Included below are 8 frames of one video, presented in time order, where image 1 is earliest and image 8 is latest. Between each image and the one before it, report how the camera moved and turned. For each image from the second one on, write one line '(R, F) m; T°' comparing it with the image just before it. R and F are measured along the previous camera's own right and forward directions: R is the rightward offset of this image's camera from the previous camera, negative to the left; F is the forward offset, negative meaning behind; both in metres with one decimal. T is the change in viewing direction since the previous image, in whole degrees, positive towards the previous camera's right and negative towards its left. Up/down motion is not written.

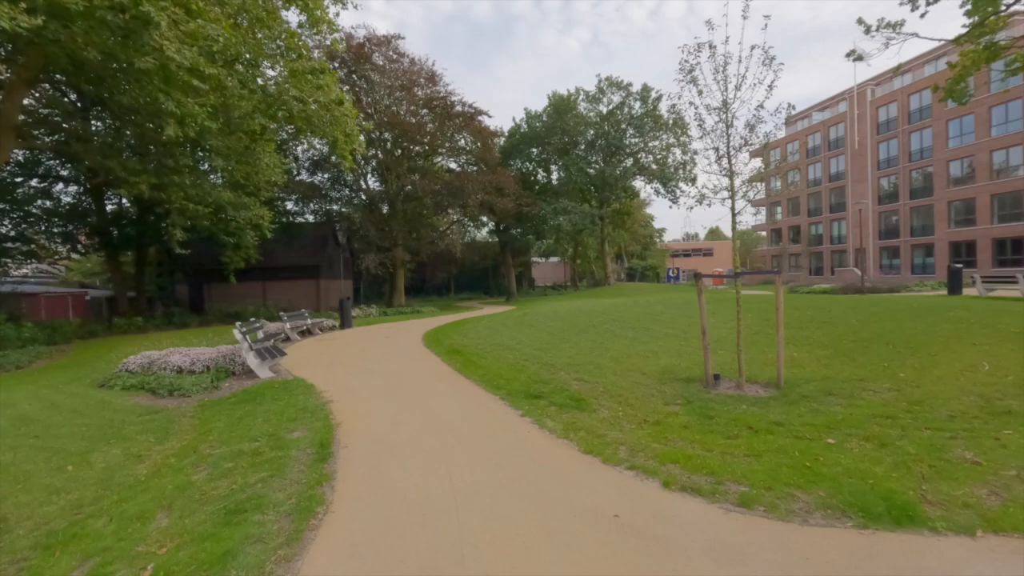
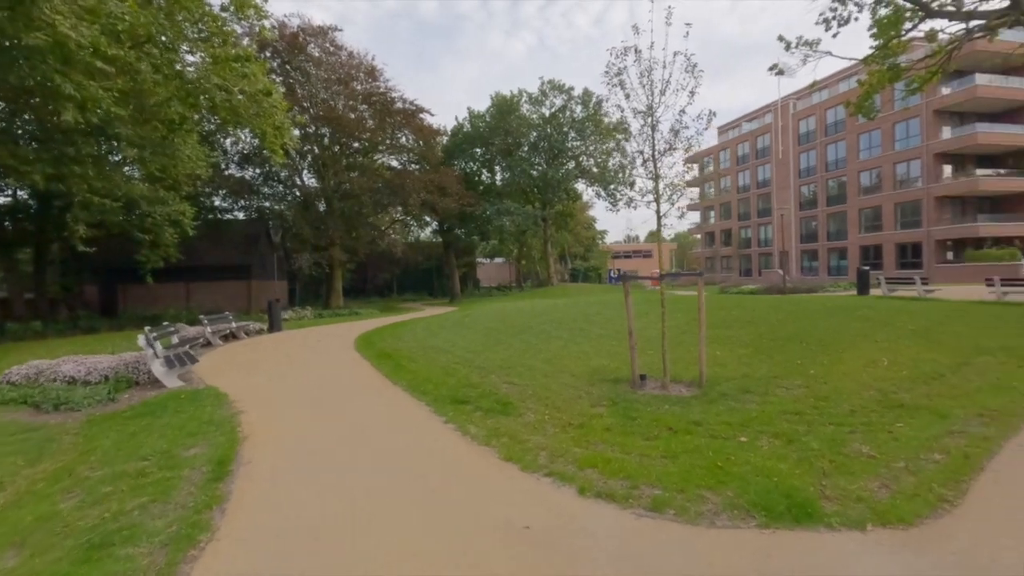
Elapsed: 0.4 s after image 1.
(+0.1, 0.0) m; +5°
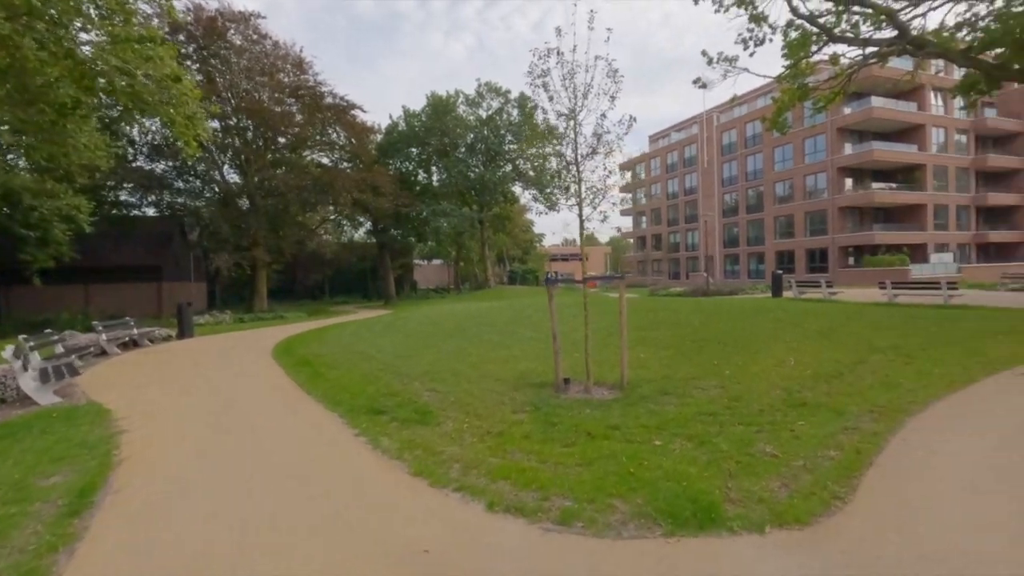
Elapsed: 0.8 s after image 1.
(+0.2, +0.1) m; +6°
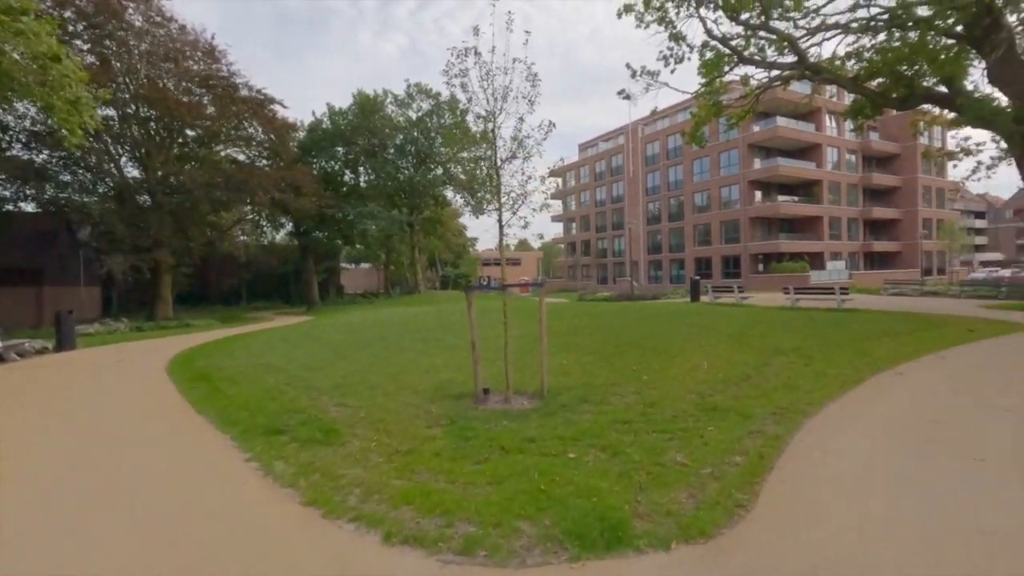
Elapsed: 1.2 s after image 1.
(+0.2, +0.1) m; +6°
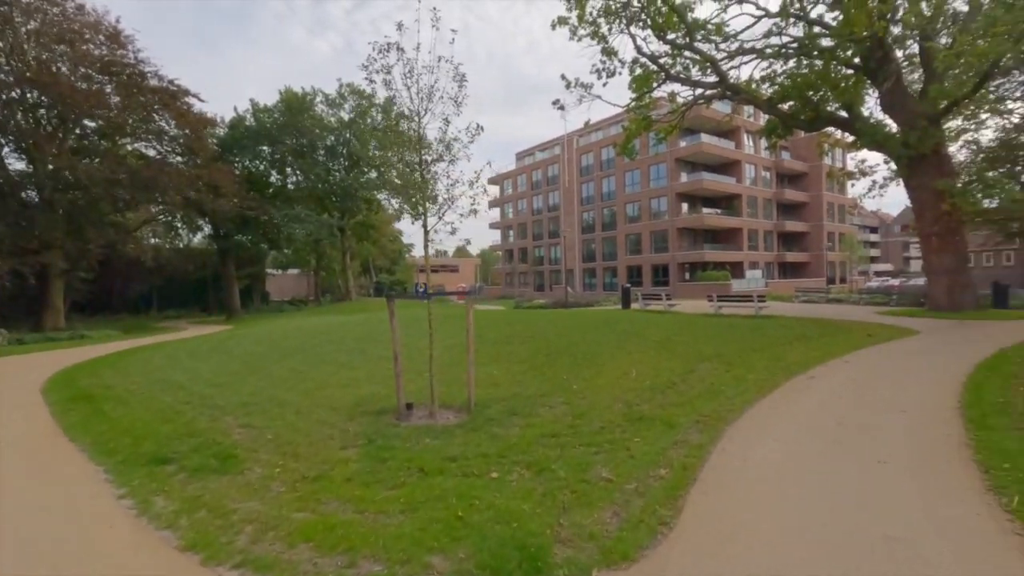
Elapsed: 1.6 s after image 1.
(+0.1, +0.2) m; +6°
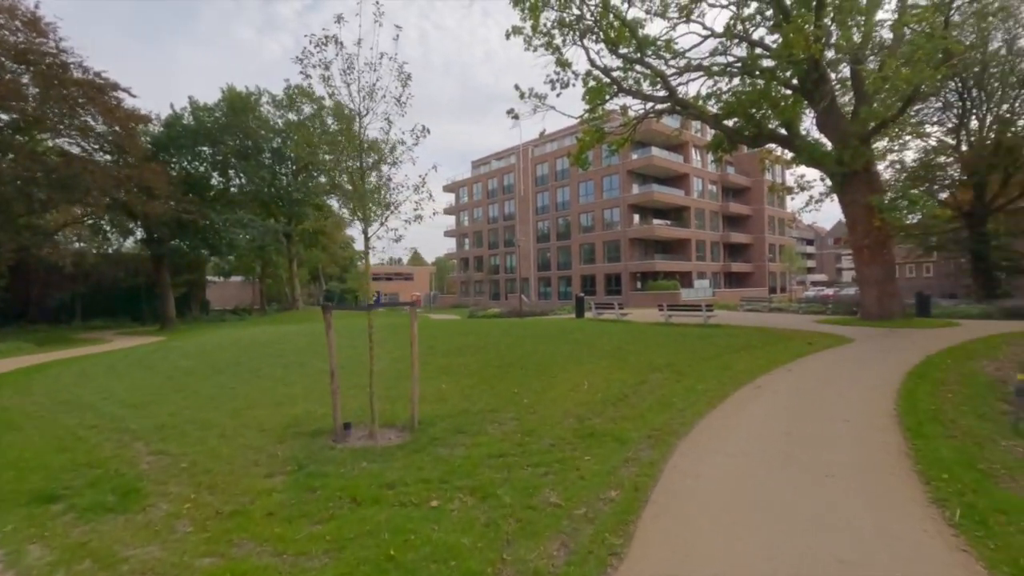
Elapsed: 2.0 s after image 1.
(+0.1, +0.3) m; +4°
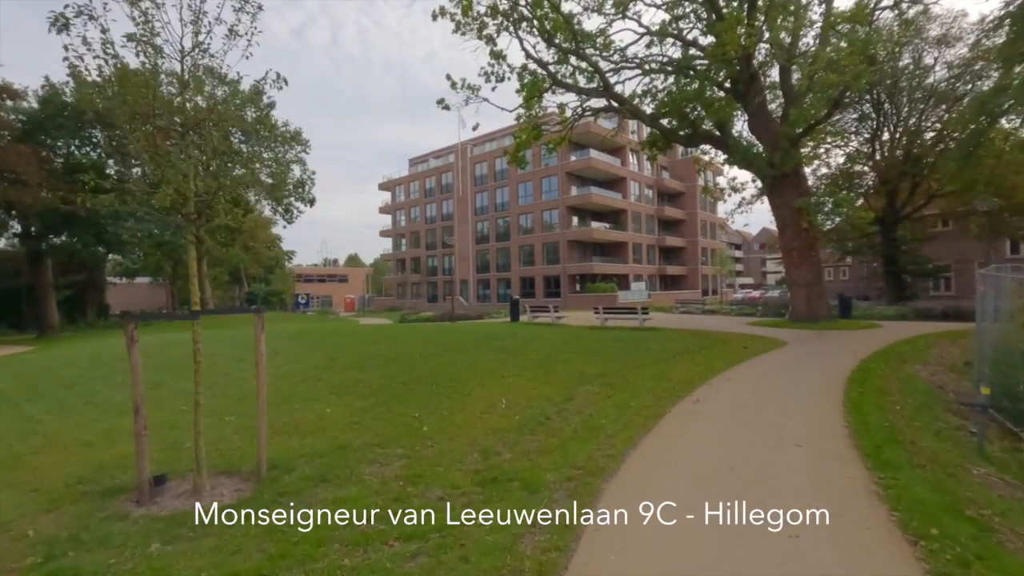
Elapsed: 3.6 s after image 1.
(+0.5, +1.5) m; +5°
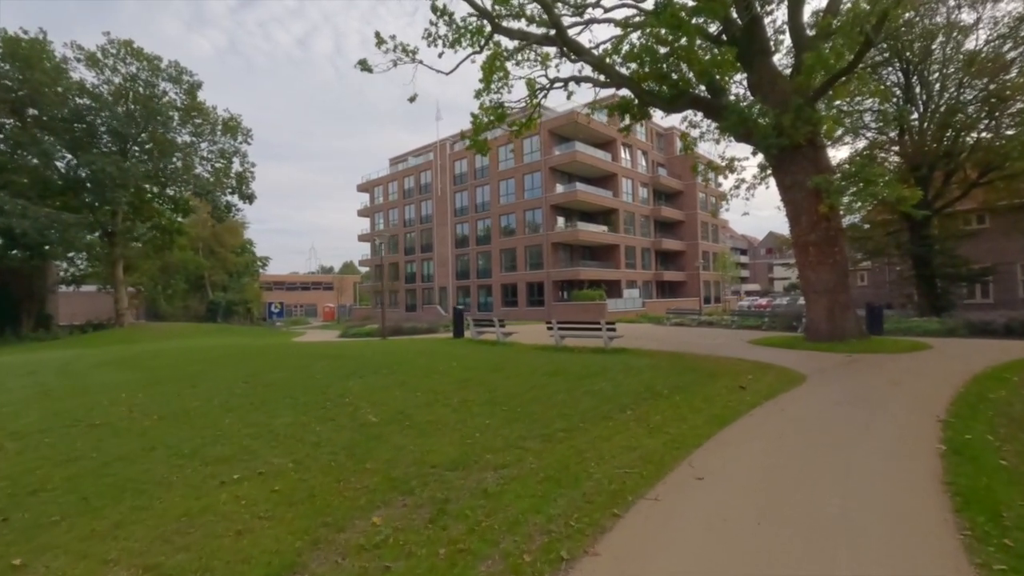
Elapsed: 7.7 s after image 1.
(+2.2, +5.3) m; -1°
